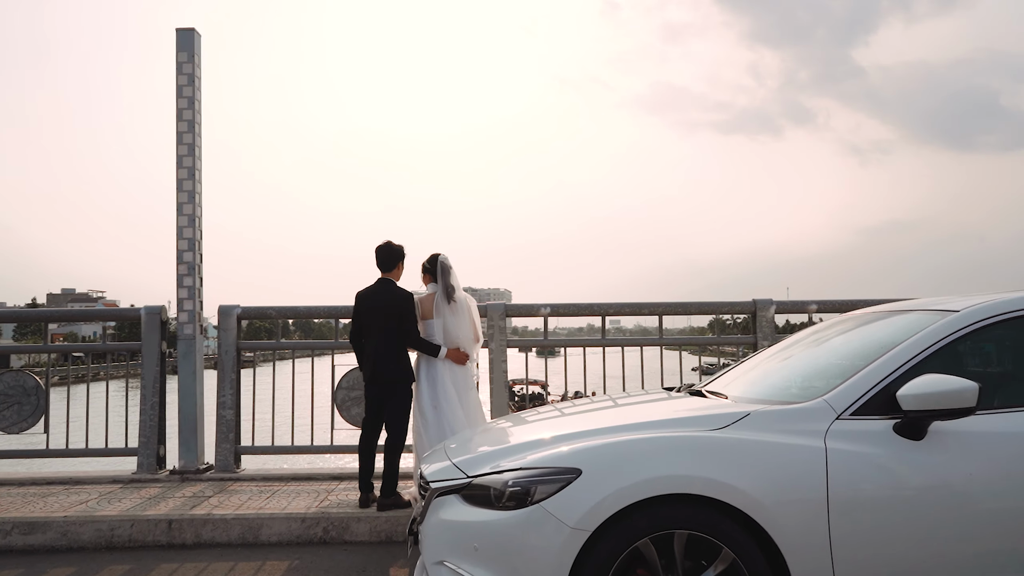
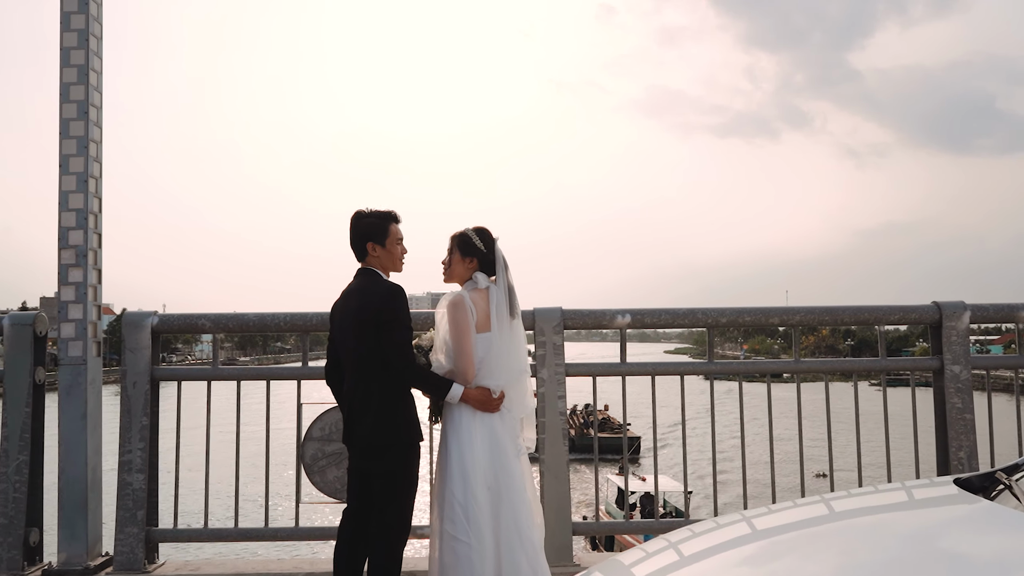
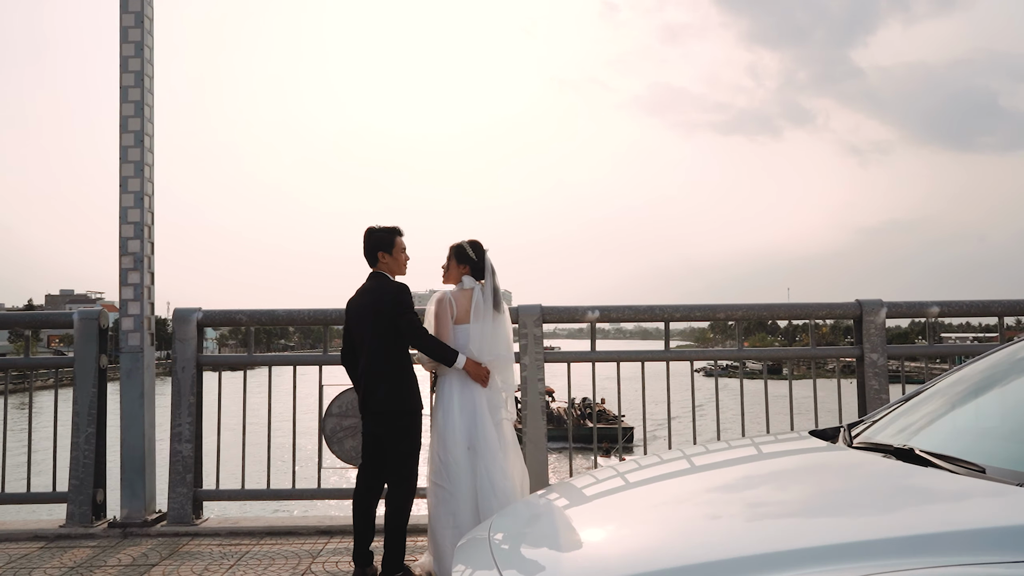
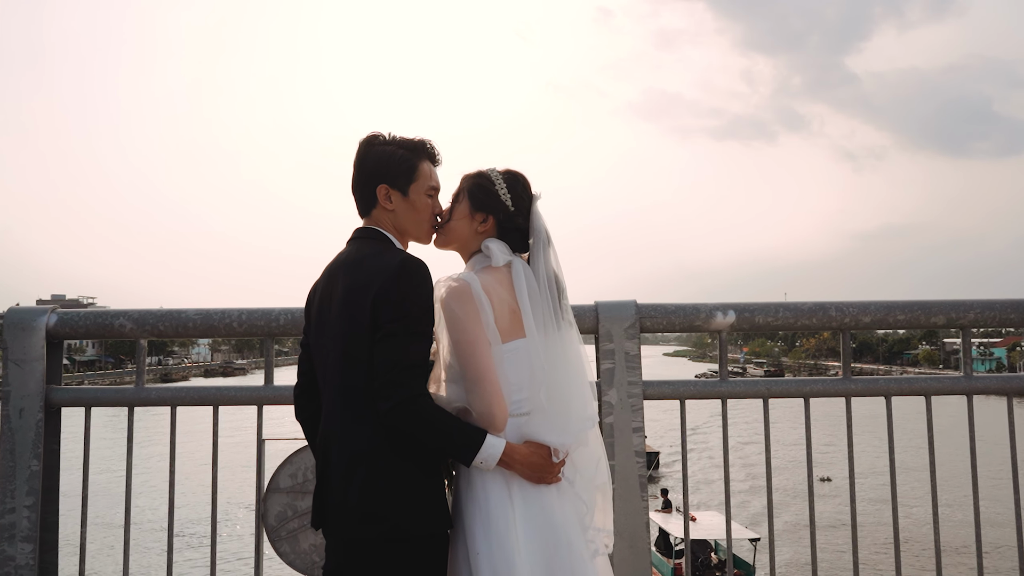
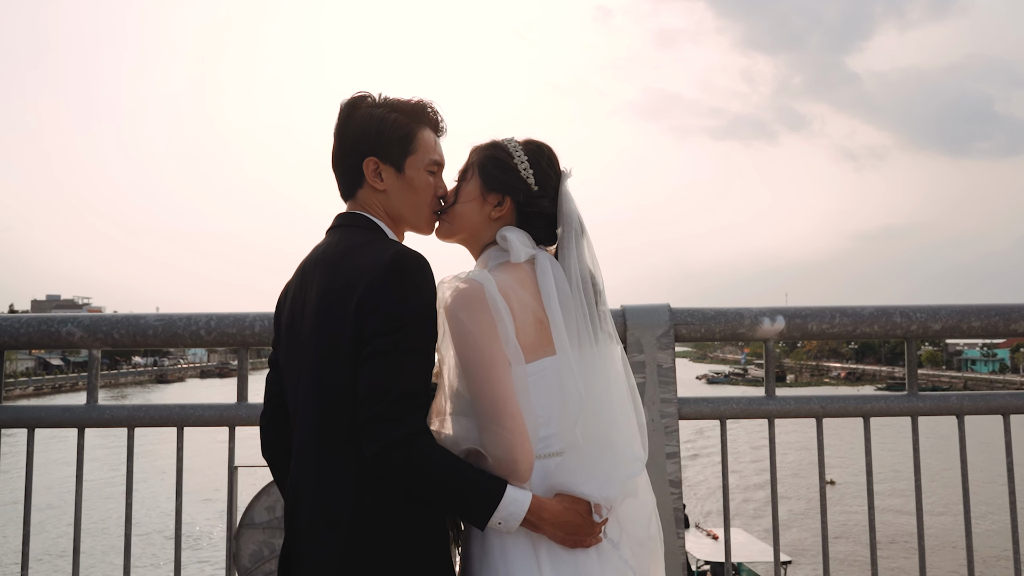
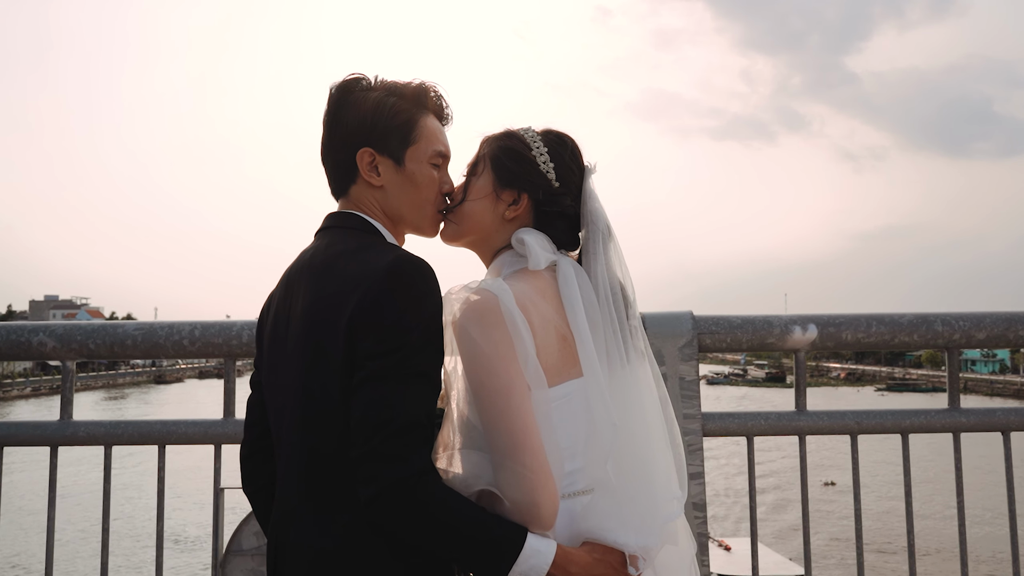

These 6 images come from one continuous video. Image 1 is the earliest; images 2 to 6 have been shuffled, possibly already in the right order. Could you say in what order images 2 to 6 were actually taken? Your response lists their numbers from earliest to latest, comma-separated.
3, 2, 4, 5, 6
